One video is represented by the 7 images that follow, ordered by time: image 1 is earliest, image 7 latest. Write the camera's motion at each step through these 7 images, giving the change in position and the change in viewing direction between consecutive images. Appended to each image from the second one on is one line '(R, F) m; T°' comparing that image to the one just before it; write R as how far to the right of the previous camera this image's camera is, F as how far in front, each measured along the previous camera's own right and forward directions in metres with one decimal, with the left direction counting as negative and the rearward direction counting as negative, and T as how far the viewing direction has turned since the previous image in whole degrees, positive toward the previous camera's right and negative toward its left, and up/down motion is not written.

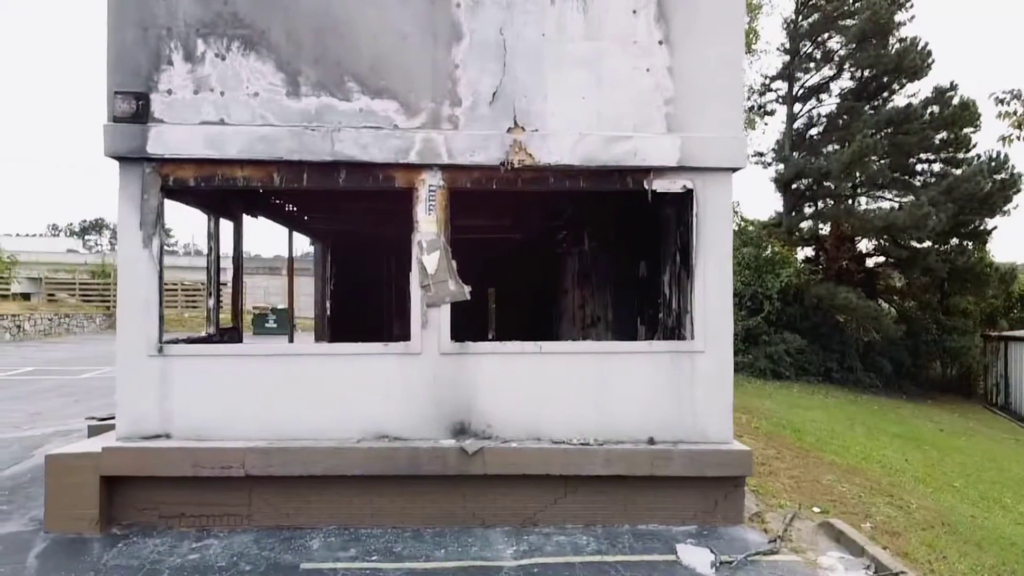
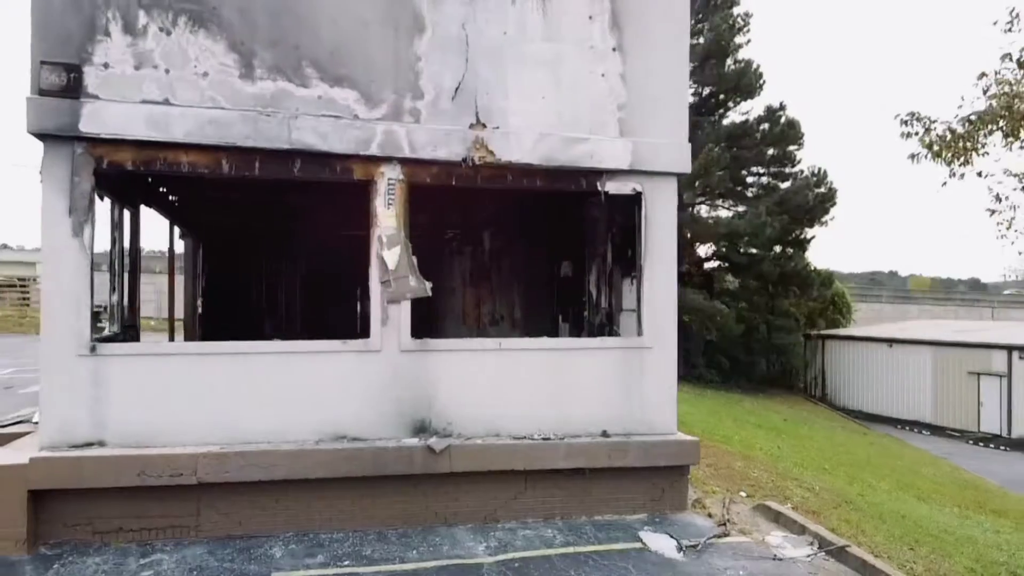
(-0.9, +0.1) m; +12°
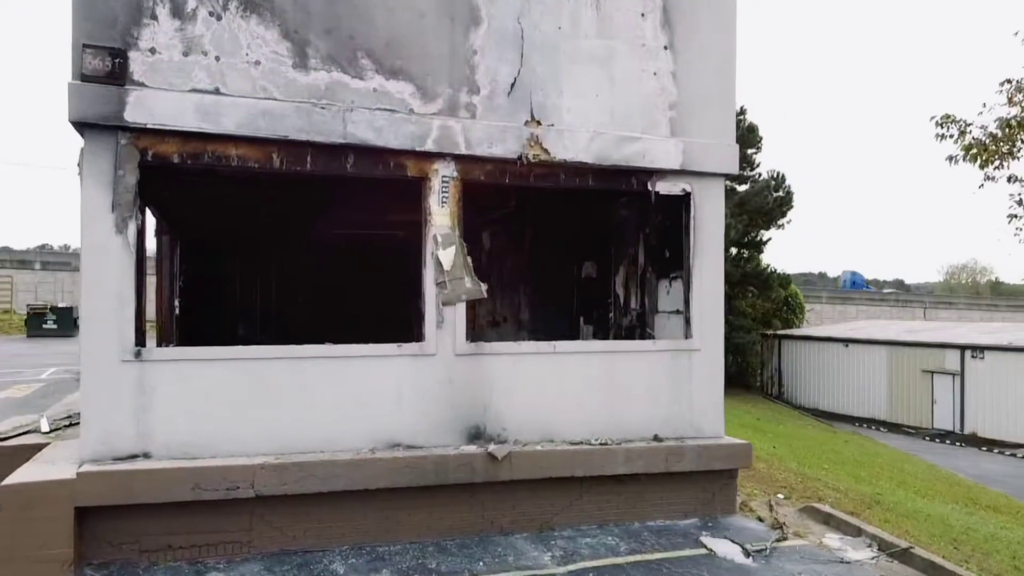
(-0.8, +0.2) m; +4°
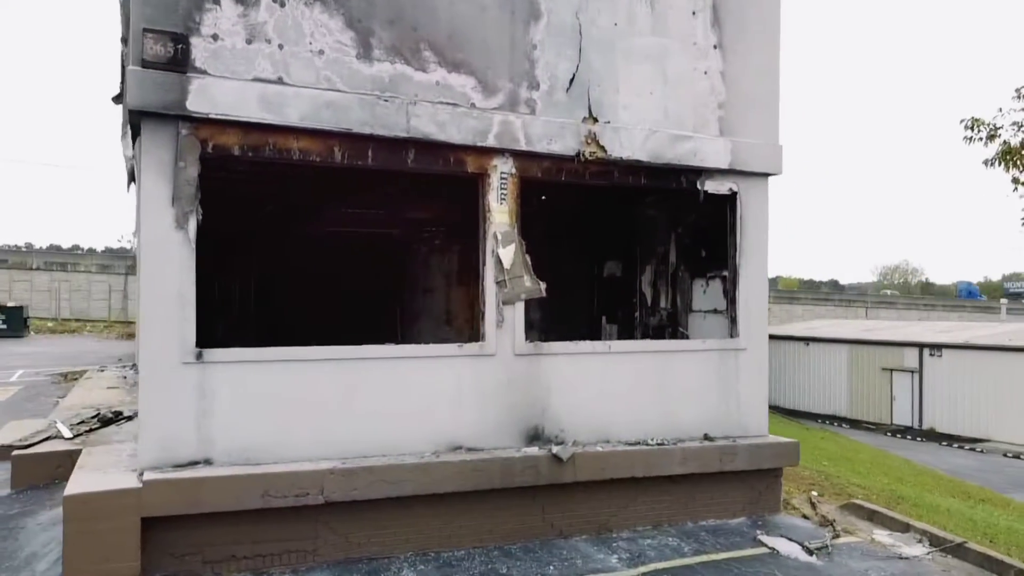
(-0.8, +0.1) m; +4°
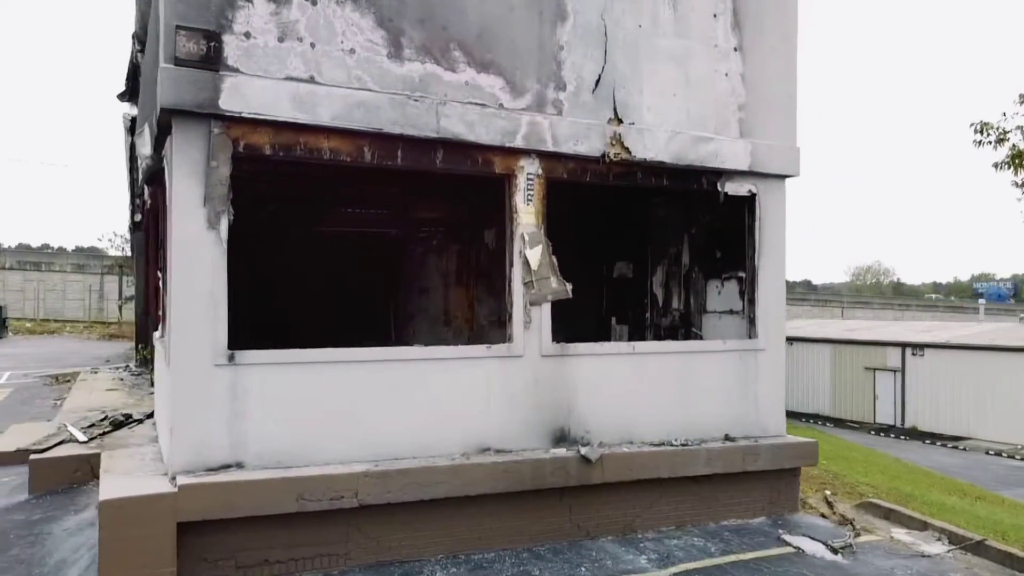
(-0.3, 0.0) m; +2°
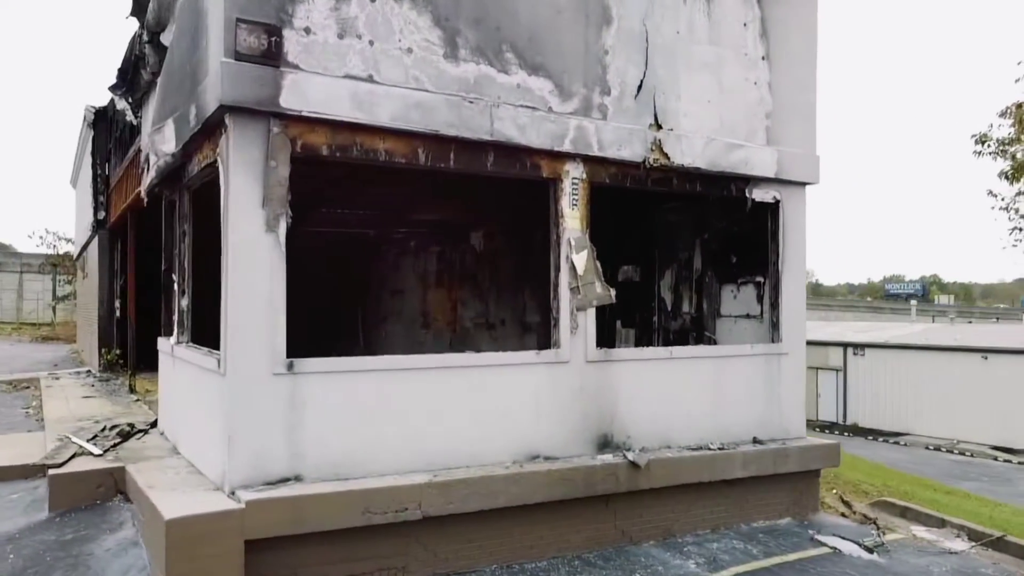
(-0.8, +0.1) m; +5°
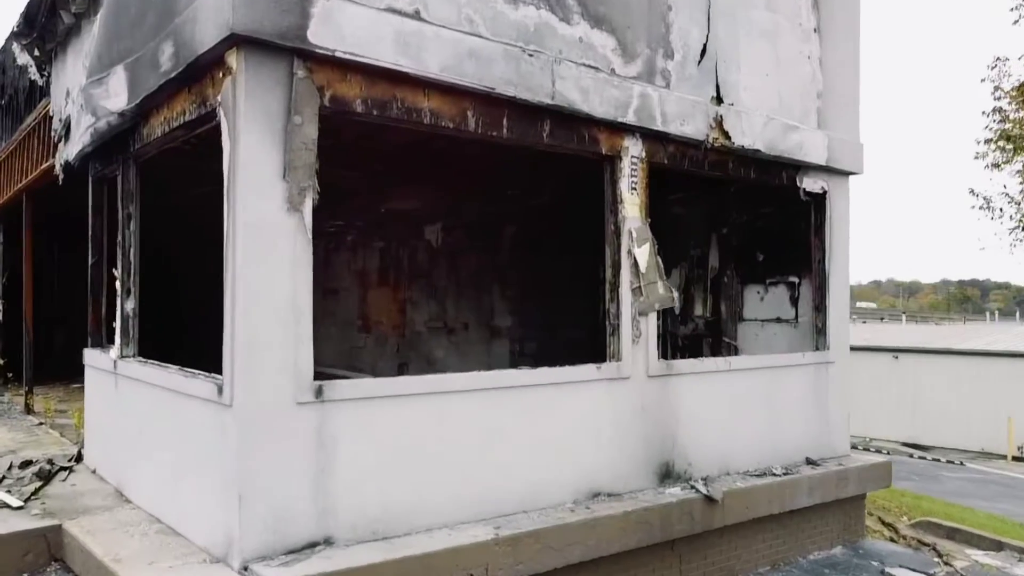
(-0.9, +1.0) m; +8°
